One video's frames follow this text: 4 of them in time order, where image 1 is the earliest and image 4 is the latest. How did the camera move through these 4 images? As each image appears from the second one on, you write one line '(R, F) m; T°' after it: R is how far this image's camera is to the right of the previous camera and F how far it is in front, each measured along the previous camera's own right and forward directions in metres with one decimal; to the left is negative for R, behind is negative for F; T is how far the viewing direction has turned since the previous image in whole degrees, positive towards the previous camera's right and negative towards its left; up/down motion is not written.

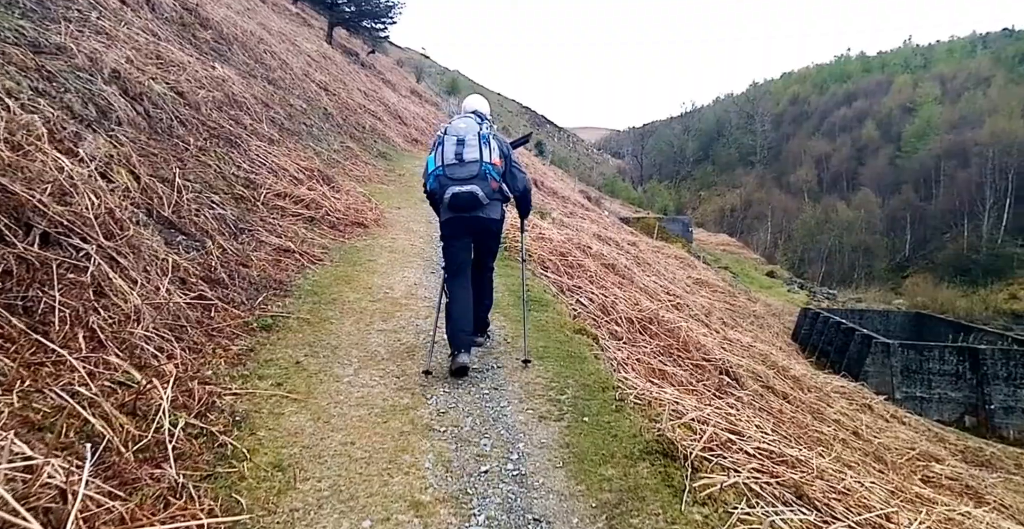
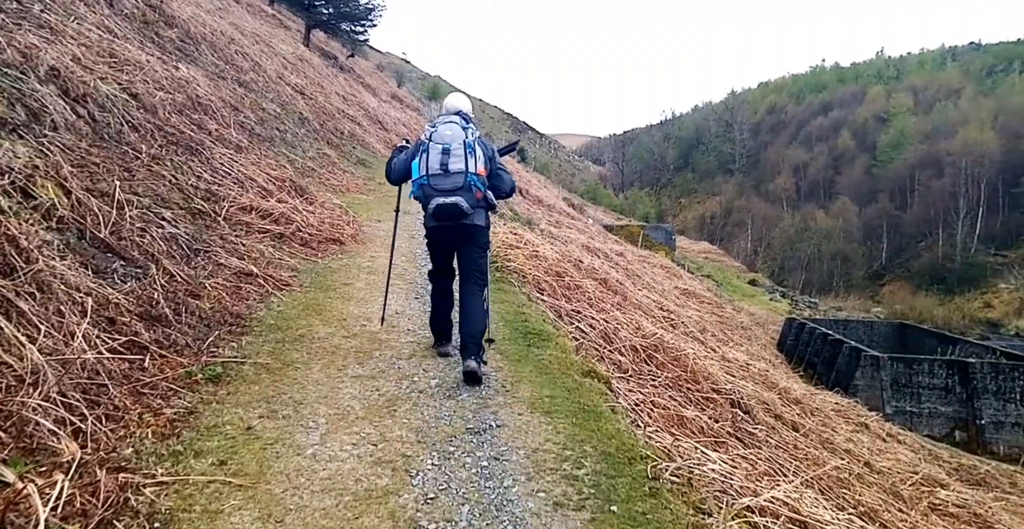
(-0.1, +0.5) m; +2°
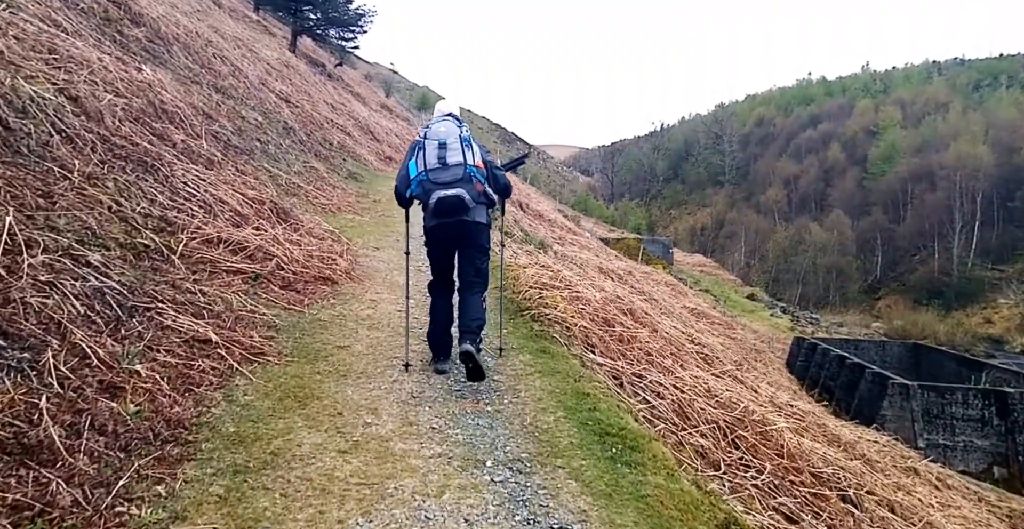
(-0.4, +1.2) m; +1°
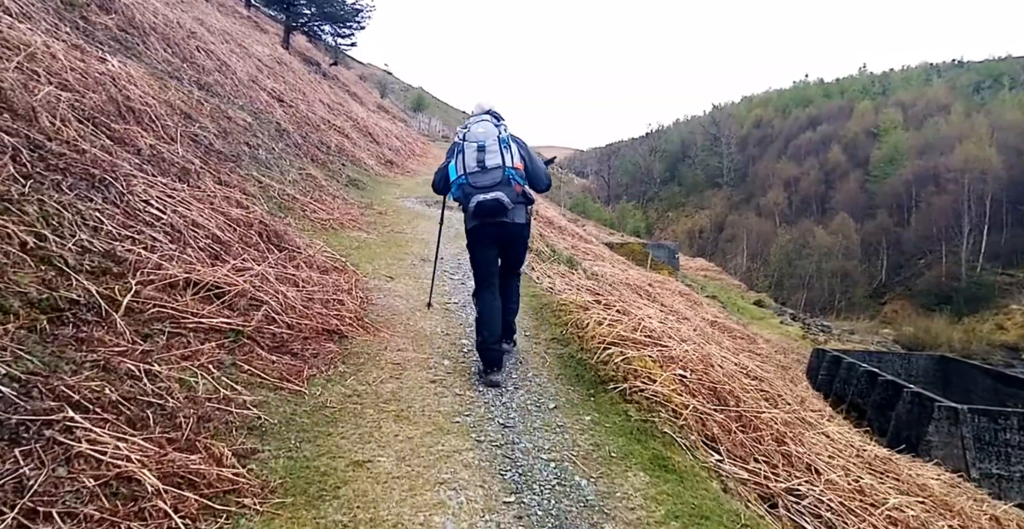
(-0.5, +1.3) m; +1°
